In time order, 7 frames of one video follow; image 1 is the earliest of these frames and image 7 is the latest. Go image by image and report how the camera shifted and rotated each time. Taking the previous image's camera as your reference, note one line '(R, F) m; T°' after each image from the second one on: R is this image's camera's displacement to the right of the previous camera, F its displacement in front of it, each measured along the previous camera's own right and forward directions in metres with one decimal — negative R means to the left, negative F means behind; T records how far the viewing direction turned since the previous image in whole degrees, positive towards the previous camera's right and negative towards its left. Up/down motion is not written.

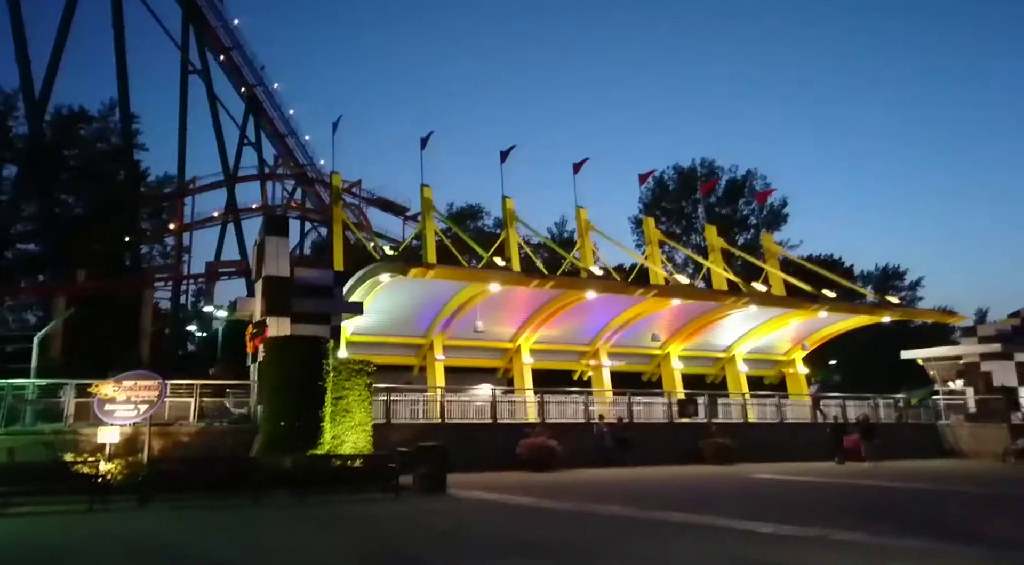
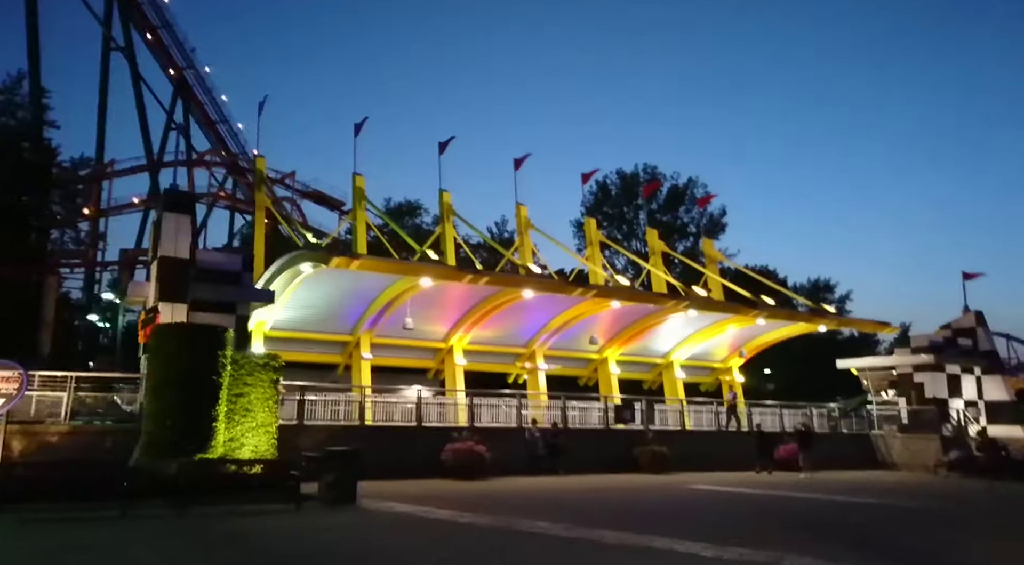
(+0.3, +1.0) m; +4°
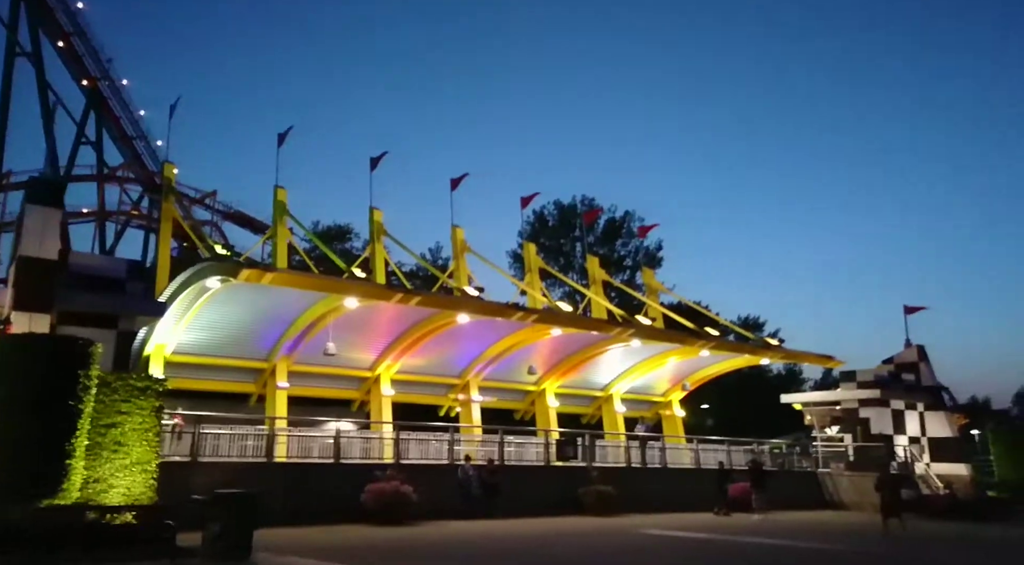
(0.0, +1.6) m; +5°
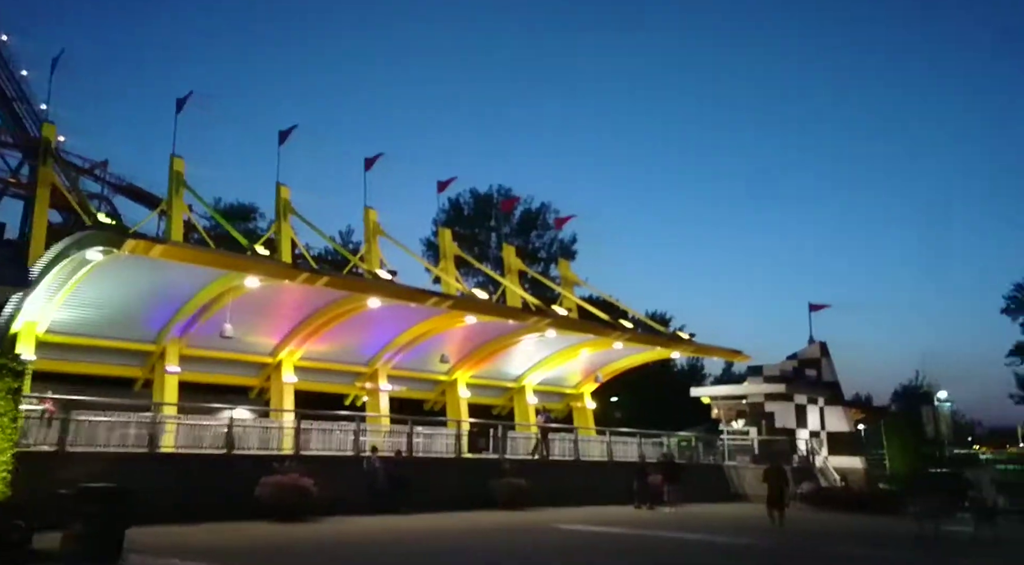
(0.0, +0.8) m; +6°
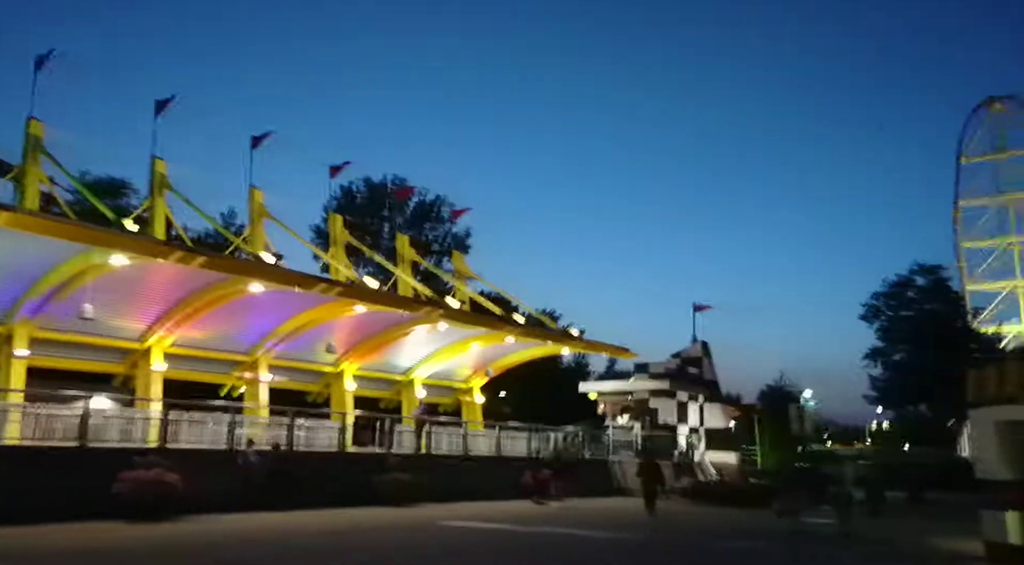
(0.0, +0.5) m; +8°
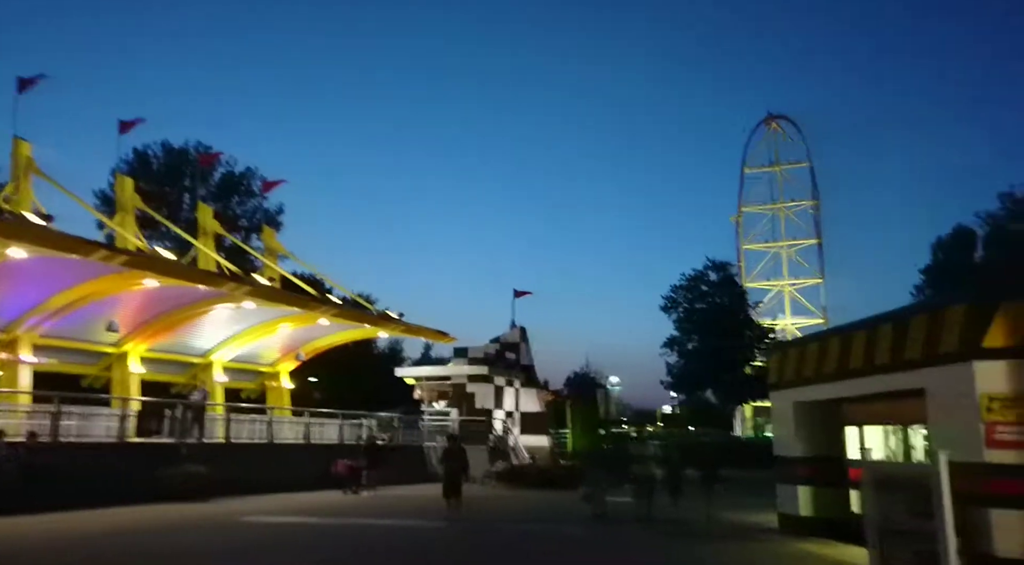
(+0.1, +1.1) m; +13°
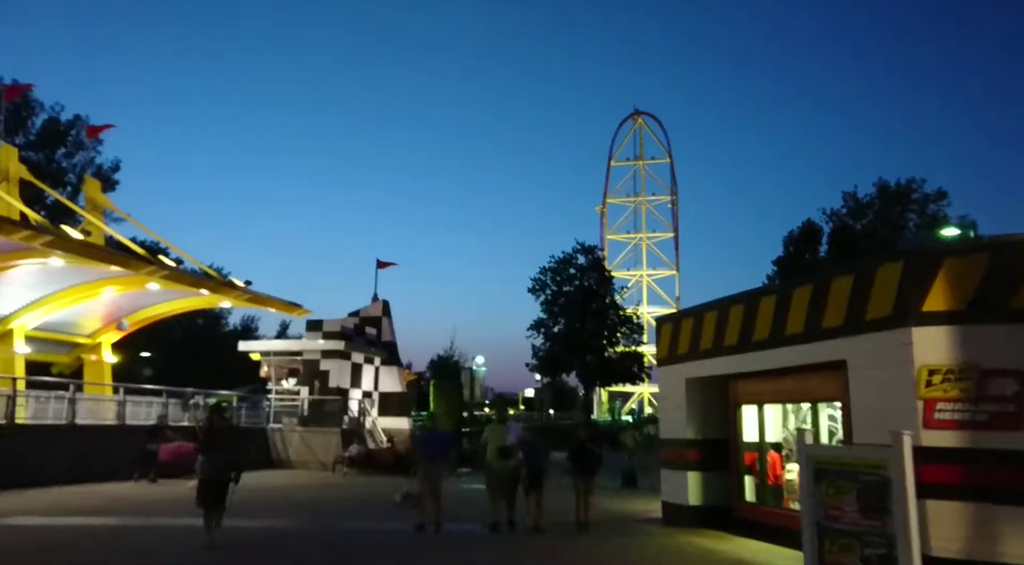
(+0.2, +2.8) m; +9°
